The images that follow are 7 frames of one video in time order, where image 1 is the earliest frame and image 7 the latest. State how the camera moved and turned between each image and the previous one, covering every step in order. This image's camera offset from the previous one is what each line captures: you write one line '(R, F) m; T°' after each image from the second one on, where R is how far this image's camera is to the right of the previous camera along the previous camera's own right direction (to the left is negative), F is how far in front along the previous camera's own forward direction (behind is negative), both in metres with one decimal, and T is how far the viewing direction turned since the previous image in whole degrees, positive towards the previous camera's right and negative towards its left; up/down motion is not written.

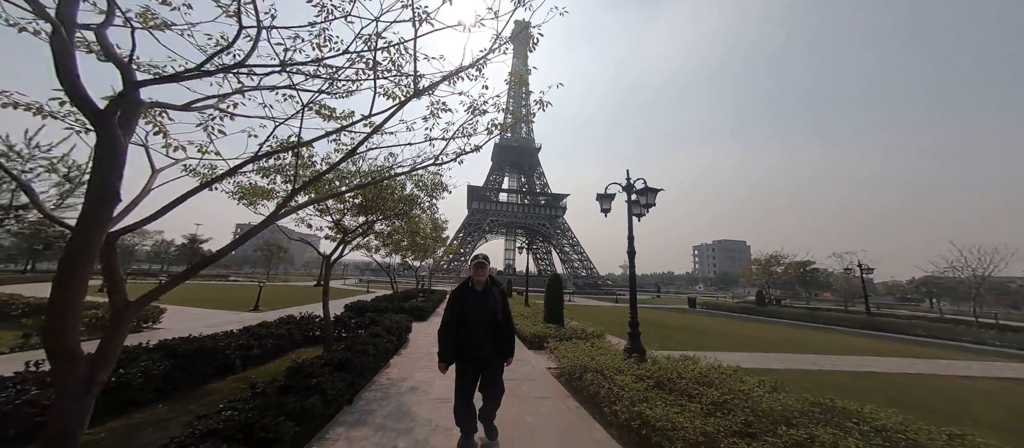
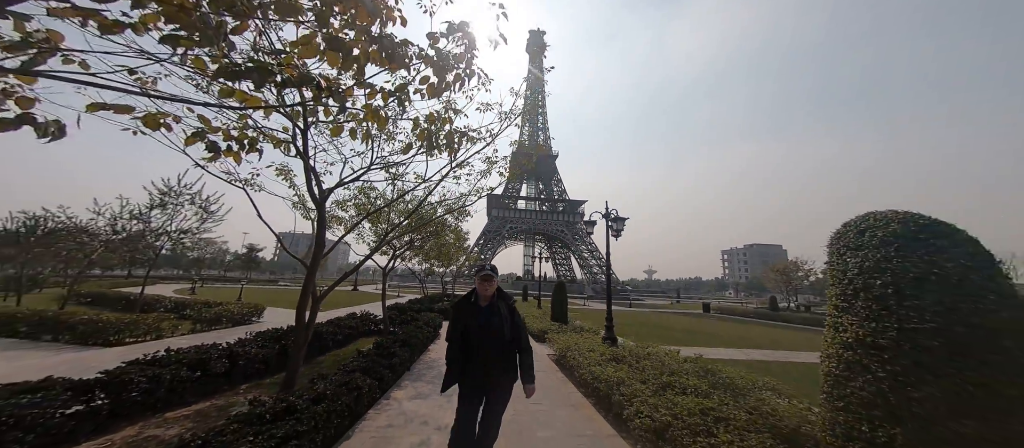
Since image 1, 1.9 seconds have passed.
(+0.3, -2.2) m; -4°
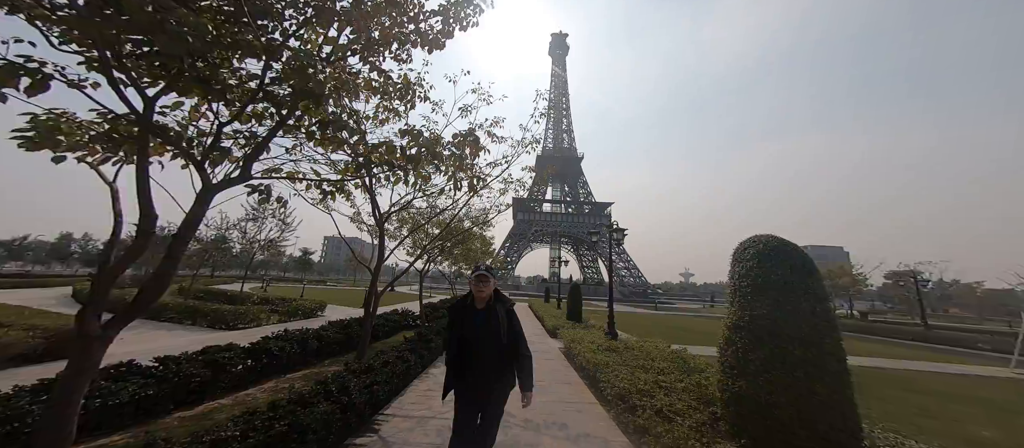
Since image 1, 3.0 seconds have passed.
(+0.4, -1.4) m; -5°
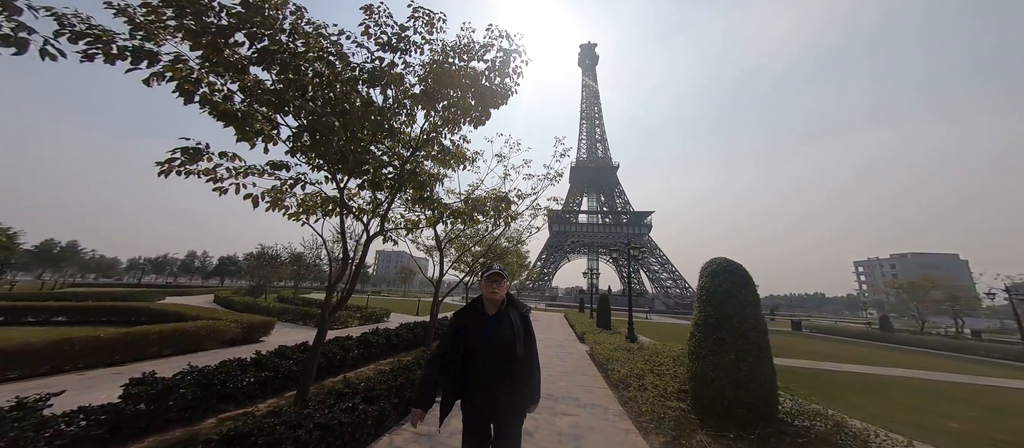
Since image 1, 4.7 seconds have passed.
(+0.3, -1.8) m; -7°
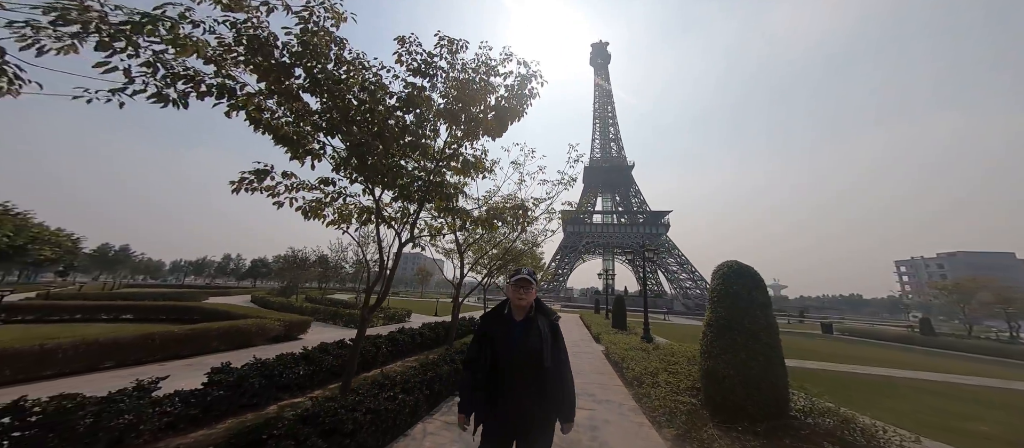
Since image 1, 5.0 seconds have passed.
(-0.1, -0.4) m; -3°
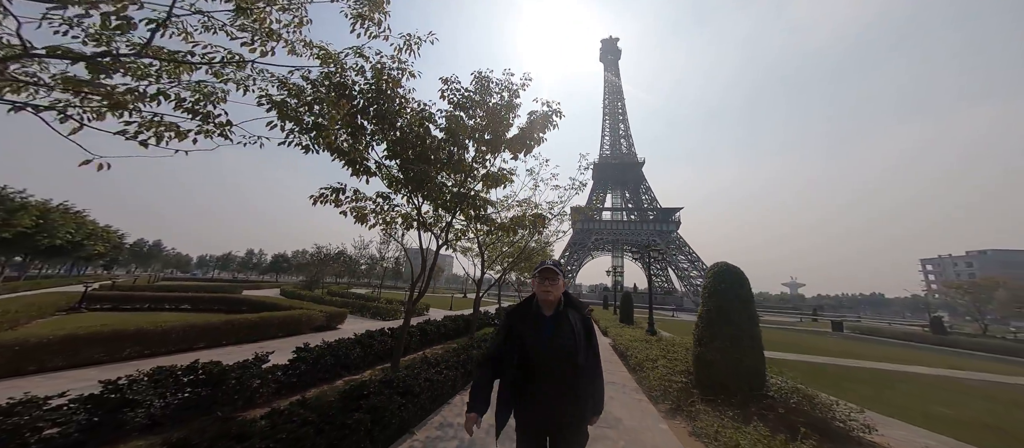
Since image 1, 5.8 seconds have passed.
(-0.2, -0.9) m; -2°
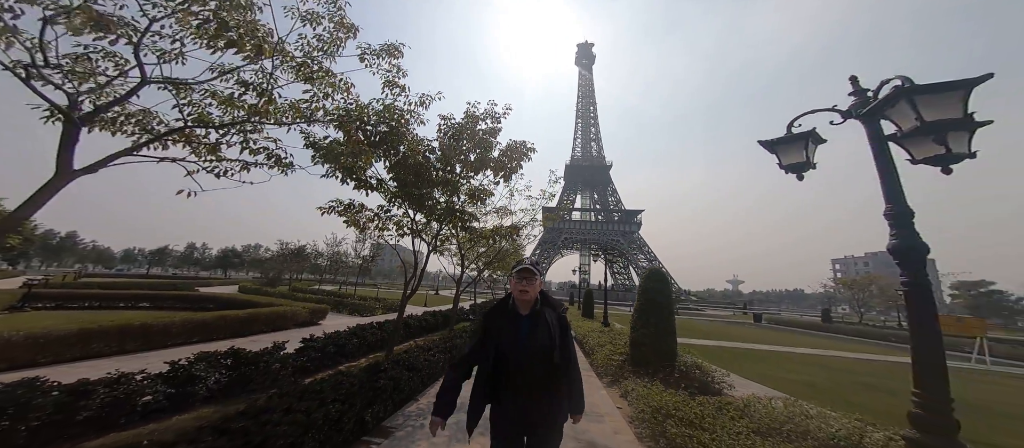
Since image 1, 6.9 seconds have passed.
(-0.3, -1.2) m; +6°
